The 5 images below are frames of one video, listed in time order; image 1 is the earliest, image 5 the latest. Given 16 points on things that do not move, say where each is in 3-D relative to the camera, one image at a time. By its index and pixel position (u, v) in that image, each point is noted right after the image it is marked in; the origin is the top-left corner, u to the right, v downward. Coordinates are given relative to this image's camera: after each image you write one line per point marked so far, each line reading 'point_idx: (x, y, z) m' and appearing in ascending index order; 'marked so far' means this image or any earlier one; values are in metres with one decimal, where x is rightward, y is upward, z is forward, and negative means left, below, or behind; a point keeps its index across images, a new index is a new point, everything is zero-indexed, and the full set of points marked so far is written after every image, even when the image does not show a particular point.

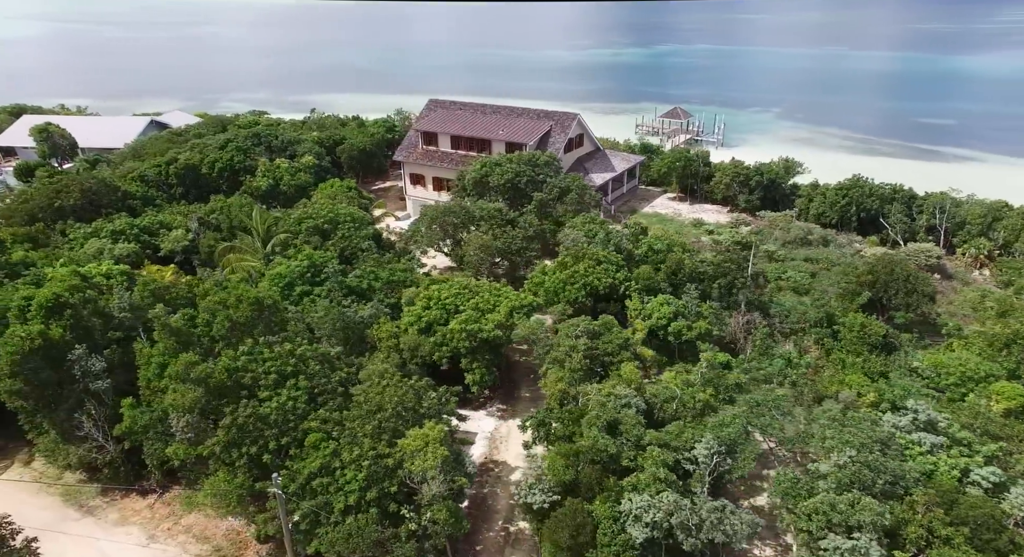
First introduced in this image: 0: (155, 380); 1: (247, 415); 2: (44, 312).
0: (-9.3, -2.7, +18.1) m
1: (-6.1, -3.2, +16.2) m
2: (-12.9, -1.0, +19.3) m
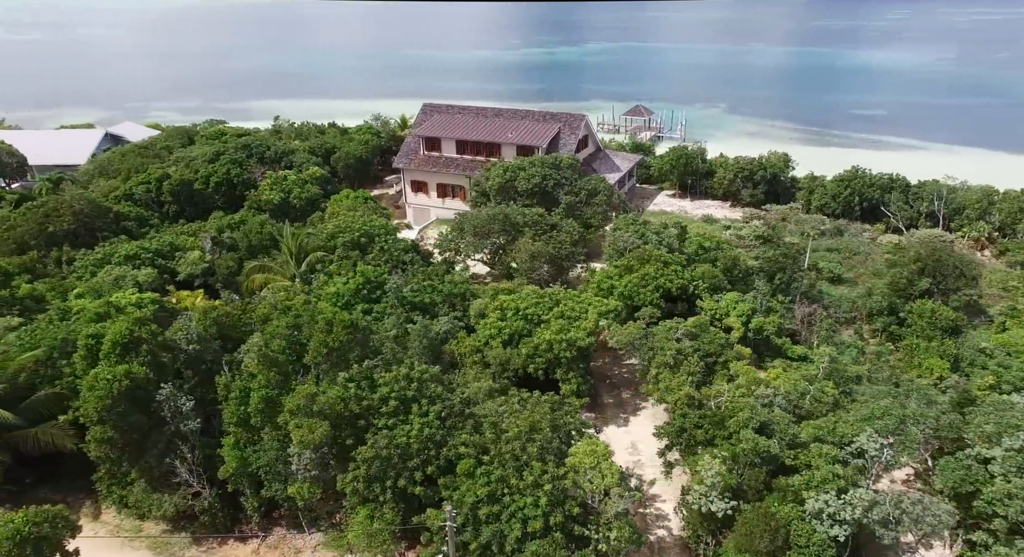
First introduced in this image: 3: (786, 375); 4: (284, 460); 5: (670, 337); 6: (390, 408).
0: (-6.1, -3.4, +16.9) m
1: (-2.7, -3.7, +15.3) m
2: (-9.9, -1.9, +17.6) m
3: (+7.3, -2.6, +18.2) m
4: (-5.4, -4.3, +16.3) m
5: (+4.7, -1.7, +20.0) m
6: (-2.8, -3.1, +16.6) m
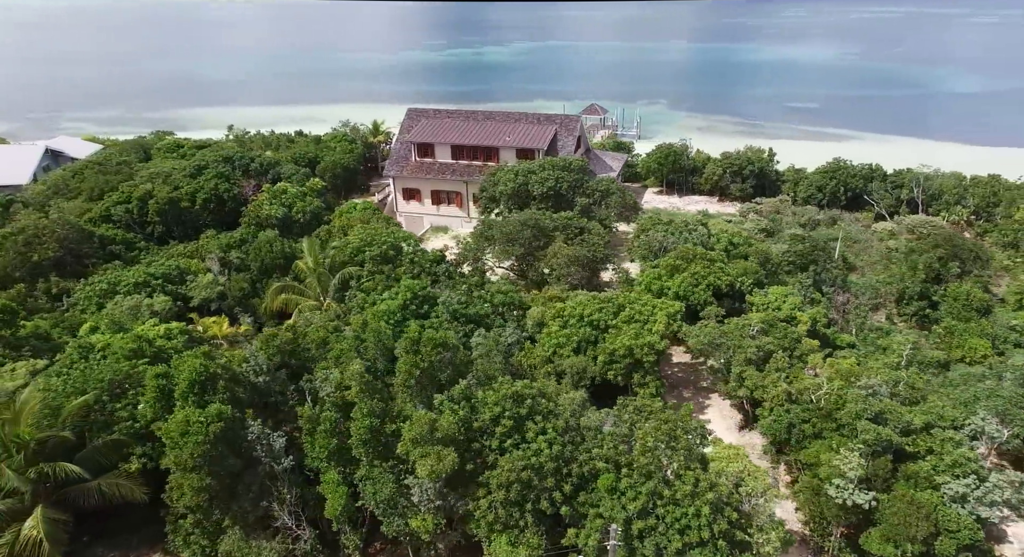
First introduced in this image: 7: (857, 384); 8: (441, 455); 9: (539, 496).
0: (-3.3, -3.9, +15.9) m
1: (+0.3, -4.0, +14.8) m
2: (-7.3, -2.6, +16.2) m
3: (+9.8, -2.4, +18.9) m
4: (-2.5, -4.8, +15.5) m
5: (+6.9, -1.6, +20.3) m
6: (0.0, -3.4, +16.0) m
7: (+8.7, -2.7, +17.5) m
8: (-1.5, -3.8, +15.0) m
9: (+0.6, -4.6, +14.7) m
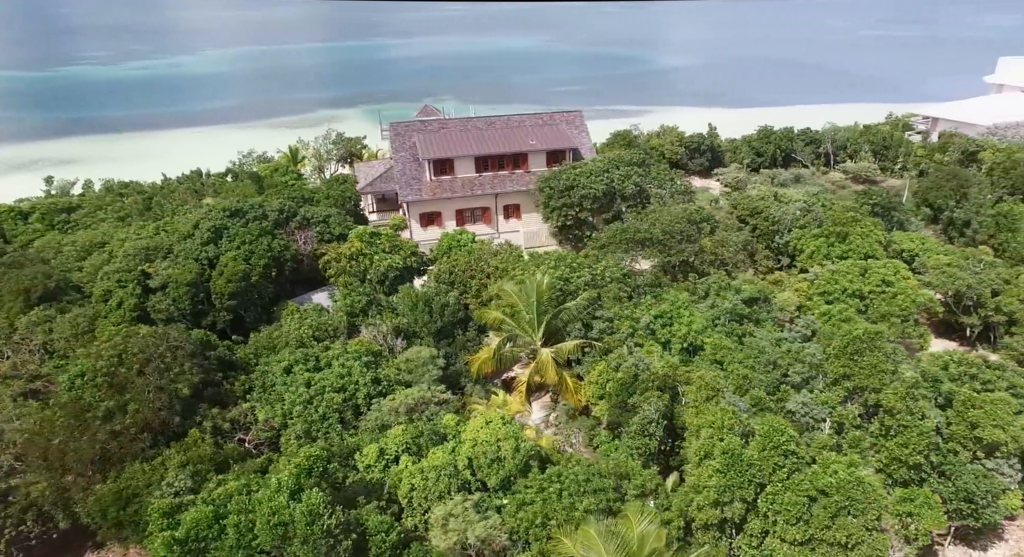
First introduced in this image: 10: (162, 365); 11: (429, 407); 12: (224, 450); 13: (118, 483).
0: (+9.5, -3.9, +15.6) m
1: (+13.2, -3.2, +16.2) m
2: (+5.7, -3.5, +14.0) m
3: (+19.2, +0.2, +24.1) m
4: (+10.6, -4.6, +15.7) m
5: (+16.0, +0.2, +24.0) m
6: (+12.2, -2.8, +17.2) m
7: (+19.0, -0.3, +22.4) m
8: (+11.5, -3.4, +15.6) m
9: (+13.6, -3.8, +16.4) m
10: (-9.3, -2.1, +18.0) m
11: (-2.3, -3.4, +18.2) m
12: (-7.1, -4.2, +17.0) m
13: (-9.0, -4.7, +15.8) m
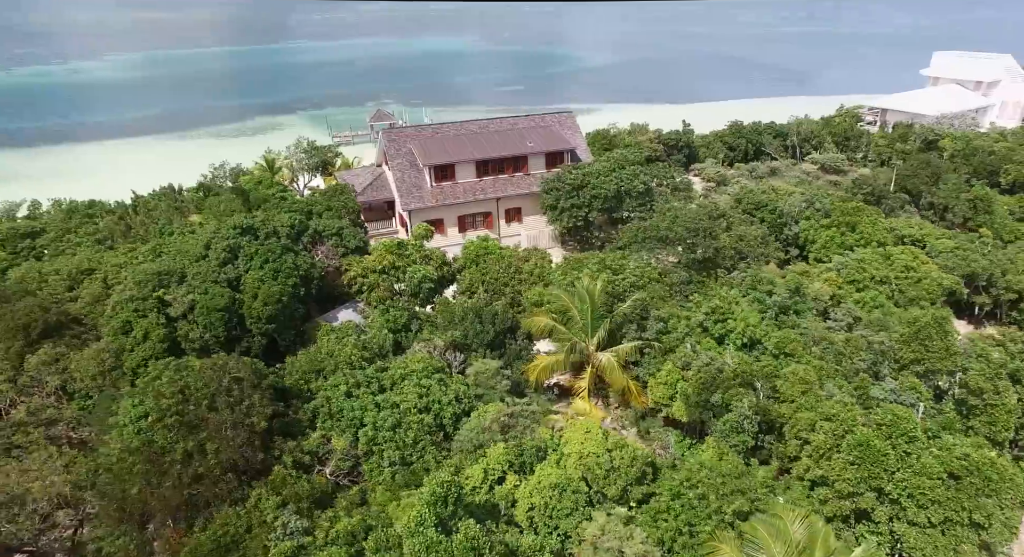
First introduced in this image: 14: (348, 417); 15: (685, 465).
0: (+12.1, -3.5, +16.5) m
1: (+15.6, -2.7, +17.5) m
2: (+8.5, -3.3, +14.5) m
3: (+20.6, +1.1, +26.0) m
4: (+13.2, -4.1, +16.7) m
5: (+17.3, +0.9, +25.6) m
6: (+14.6, -2.2, +18.4) m
7: (+20.5, +0.6, +24.3) m
8: (+14.0, -2.9, +16.7) m
9: (+16.0, -3.2, +17.7) m
10: (-6.9, -2.8, +16.7) m
11: (+0.1, -3.7, +17.7) m
12: (-4.5, -4.7, +16.0) m
13: (-6.2, -5.3, +14.5) m
14: (-4.3, -3.5, +18.1) m
15: (+4.1, -4.3, +16.3) m
